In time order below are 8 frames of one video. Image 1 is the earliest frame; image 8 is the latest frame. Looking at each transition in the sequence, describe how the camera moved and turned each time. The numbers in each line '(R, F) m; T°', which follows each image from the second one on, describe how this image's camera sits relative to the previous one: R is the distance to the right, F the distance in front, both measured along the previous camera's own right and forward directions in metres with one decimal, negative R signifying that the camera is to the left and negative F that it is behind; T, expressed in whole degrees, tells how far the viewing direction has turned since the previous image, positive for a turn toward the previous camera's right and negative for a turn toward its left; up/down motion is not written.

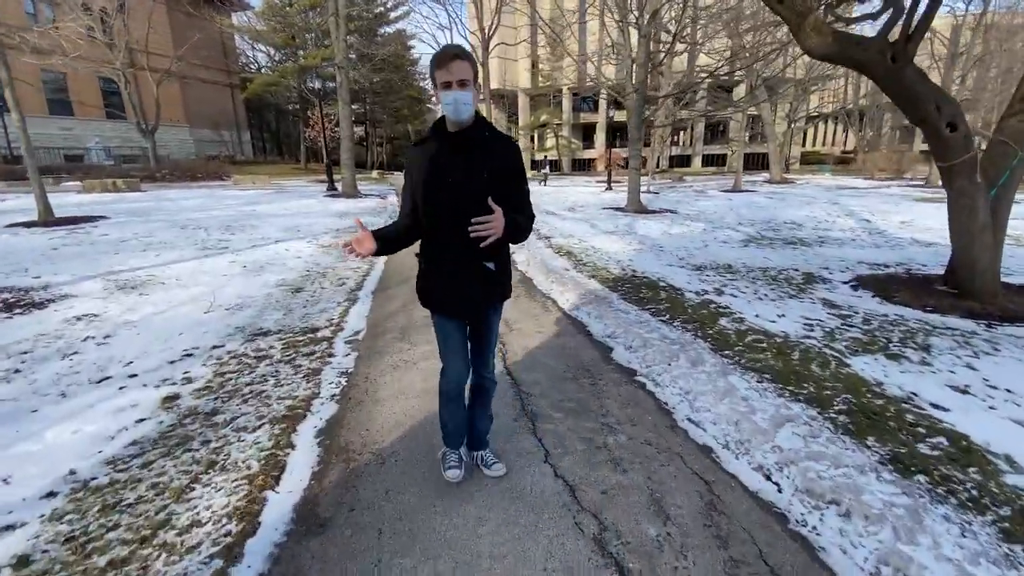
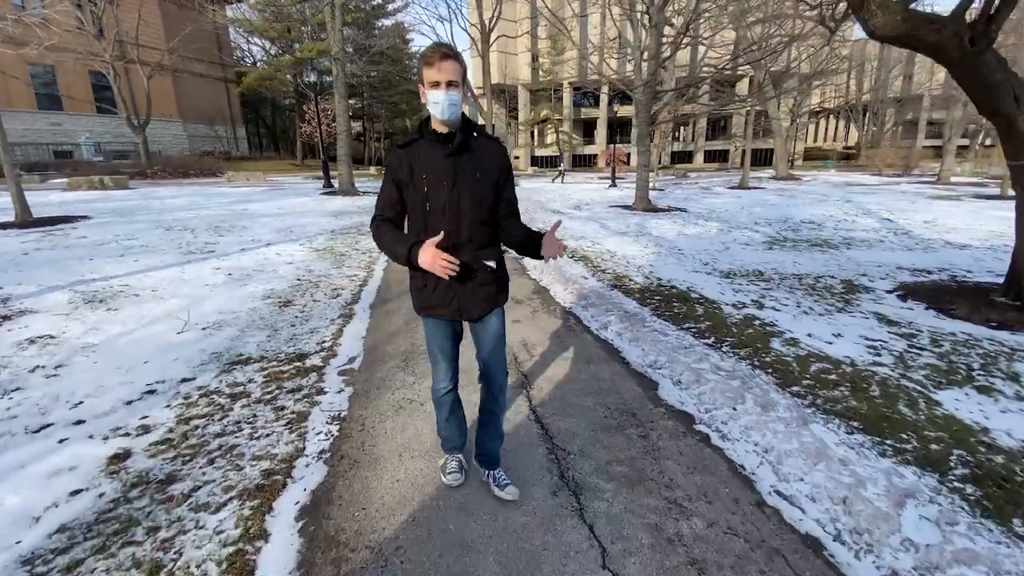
(-0.2, +0.7) m; 0°
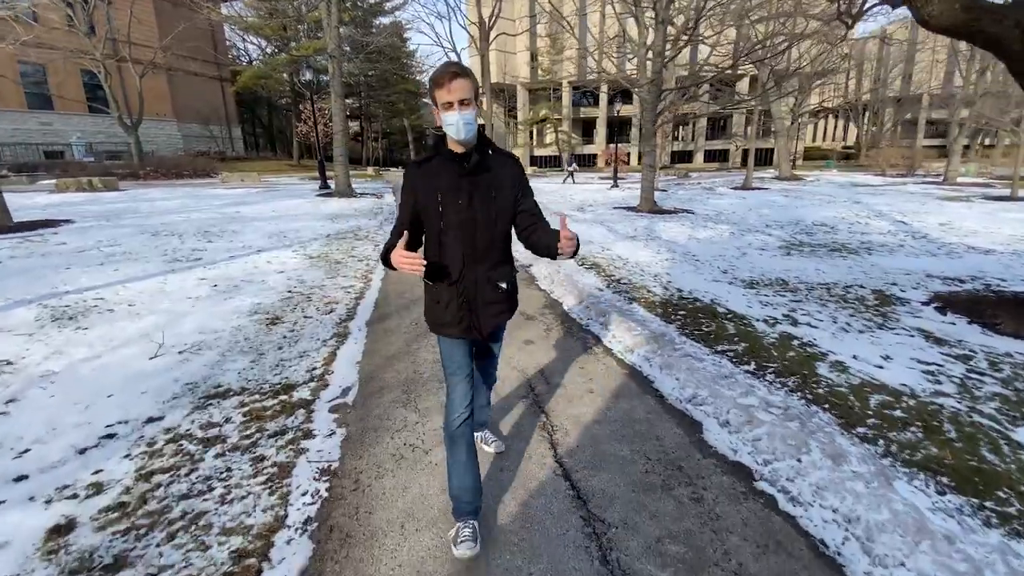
(-0.1, +0.5) m; 0°
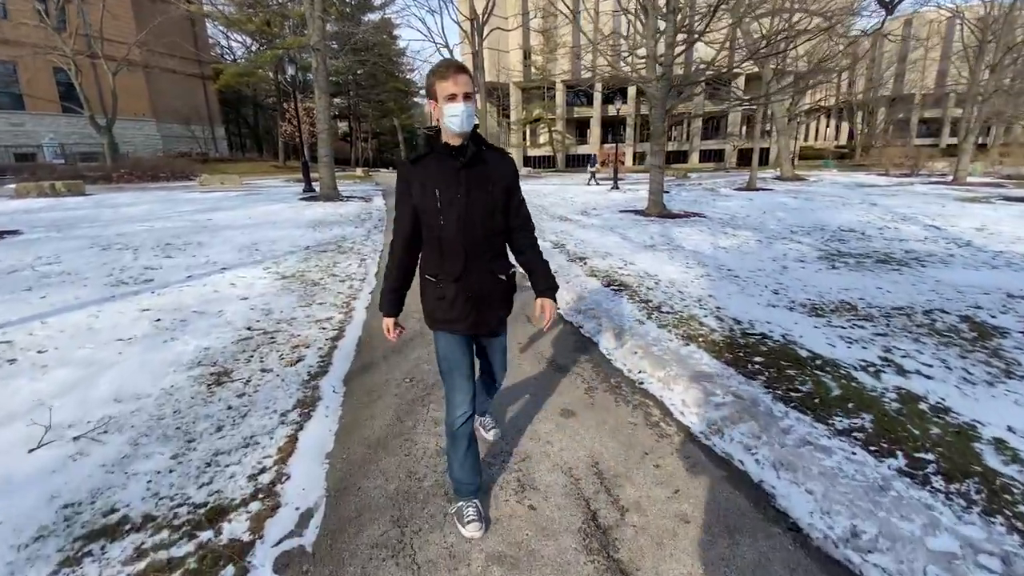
(-0.2, +1.2) m; +1°
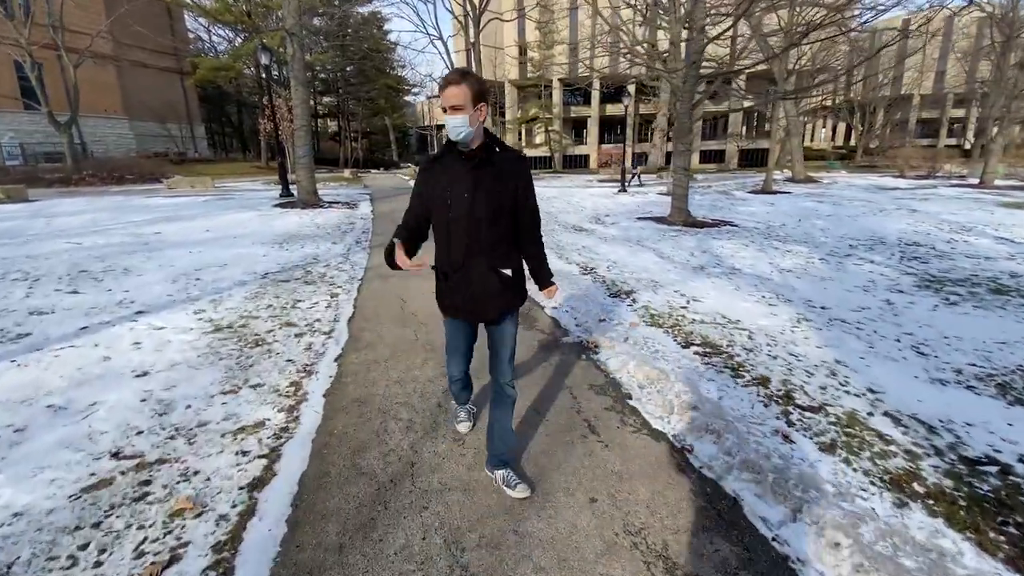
(-0.3, +1.8) m; +1°
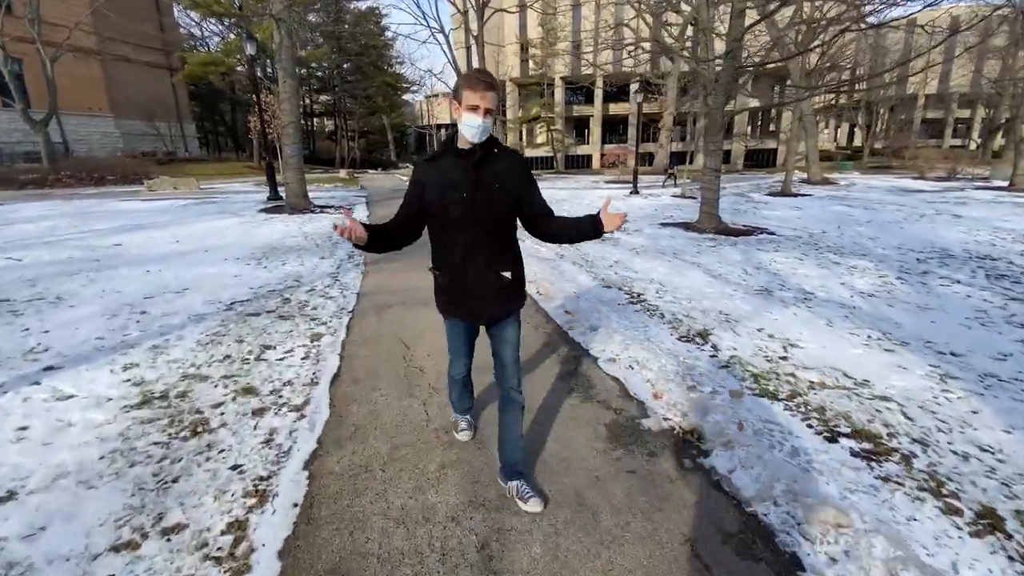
(-0.3, +1.3) m; 0°
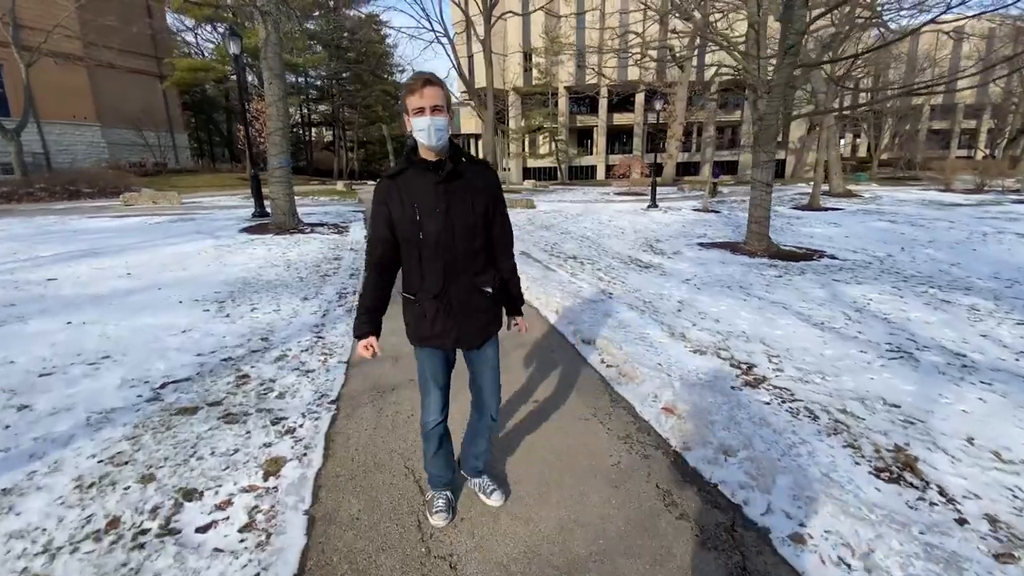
(-0.4, +1.5) m; 0°
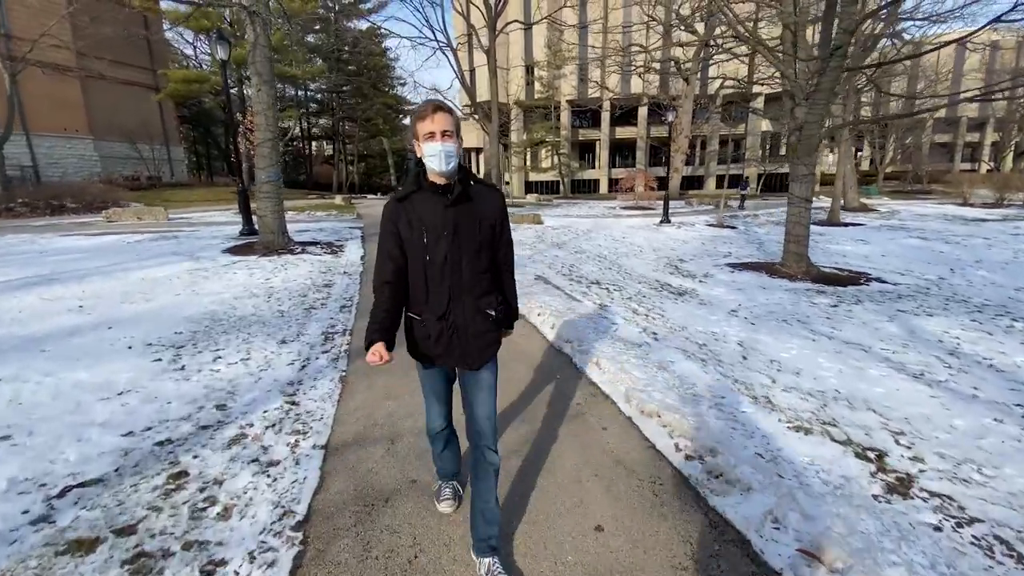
(-0.2, +1.0) m; 0°
